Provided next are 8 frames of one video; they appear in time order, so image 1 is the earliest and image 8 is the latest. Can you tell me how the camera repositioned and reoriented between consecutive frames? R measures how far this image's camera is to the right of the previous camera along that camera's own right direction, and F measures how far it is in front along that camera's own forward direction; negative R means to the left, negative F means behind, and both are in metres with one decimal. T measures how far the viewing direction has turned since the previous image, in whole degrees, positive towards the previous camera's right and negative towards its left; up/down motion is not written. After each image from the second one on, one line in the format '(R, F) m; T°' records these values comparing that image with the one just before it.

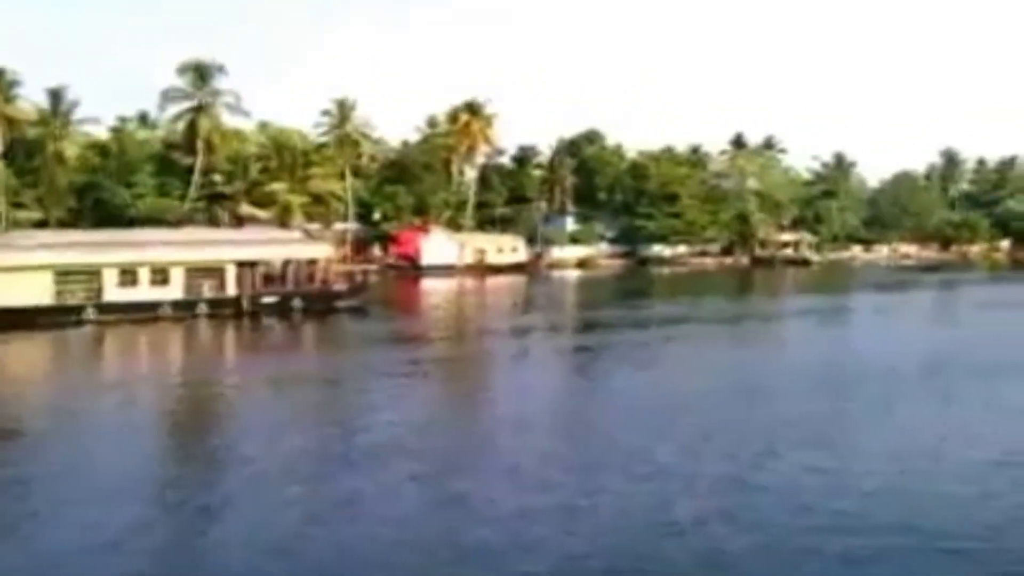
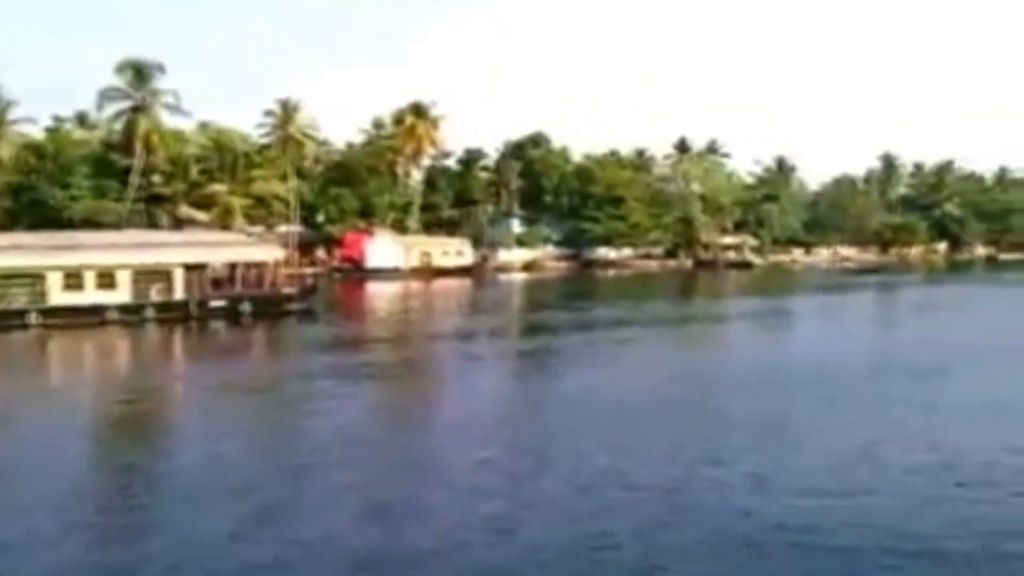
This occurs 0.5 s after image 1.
(-0.4, 0.0) m; +3°
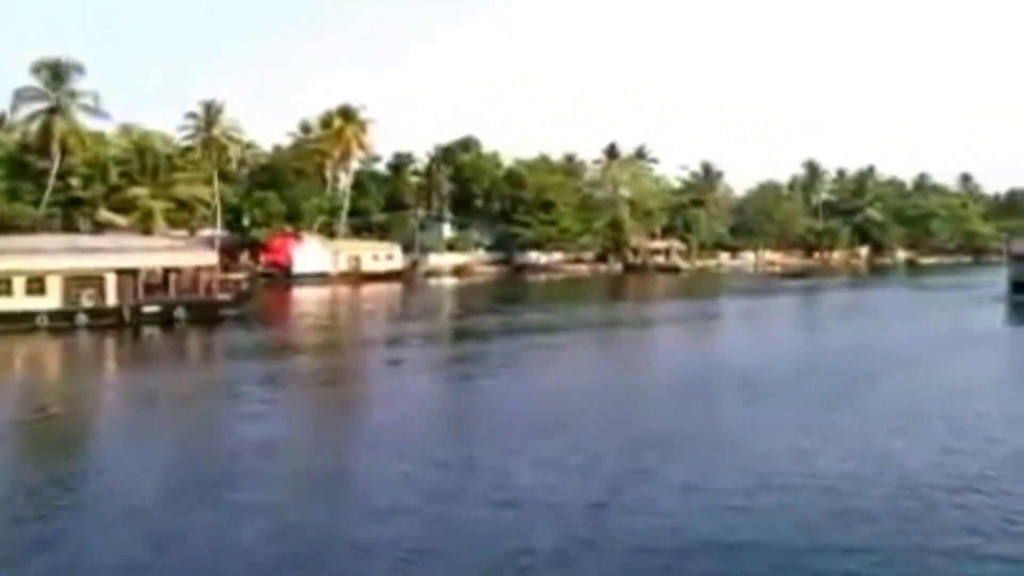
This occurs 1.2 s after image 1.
(-0.7, +0.1) m; +4°
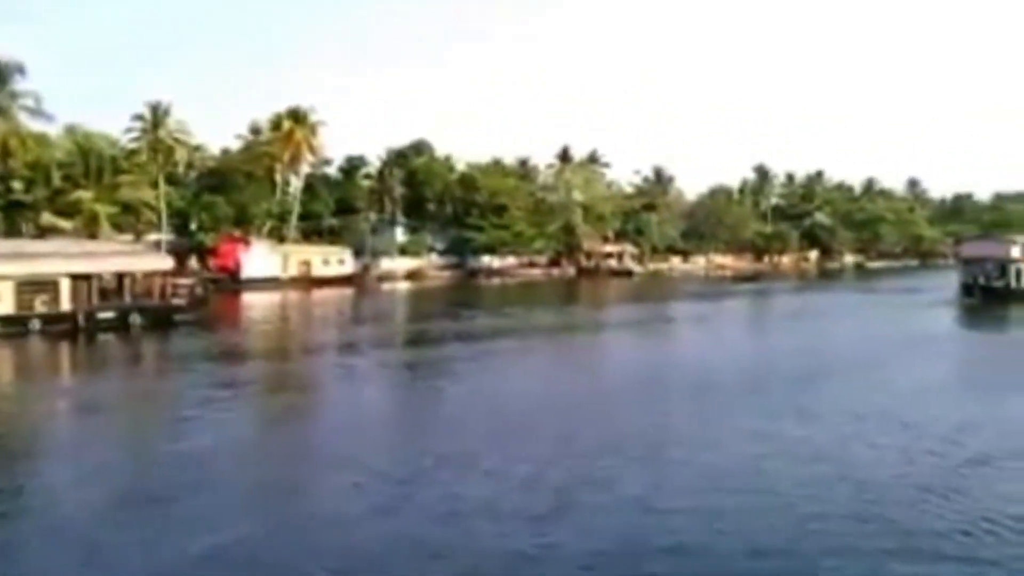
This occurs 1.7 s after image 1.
(-0.6, +0.1) m; +3°
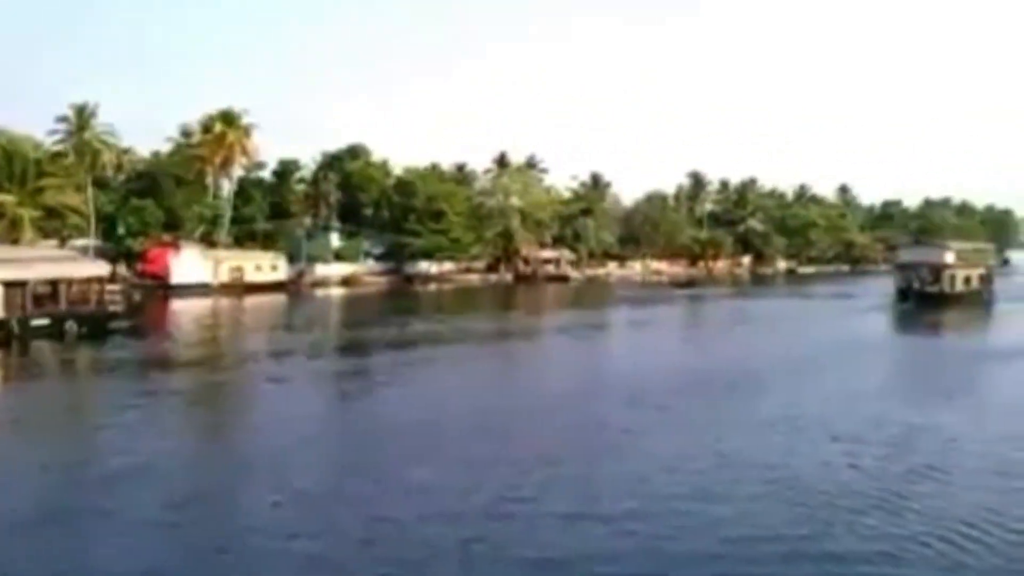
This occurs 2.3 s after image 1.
(-0.7, +0.2) m; +4°
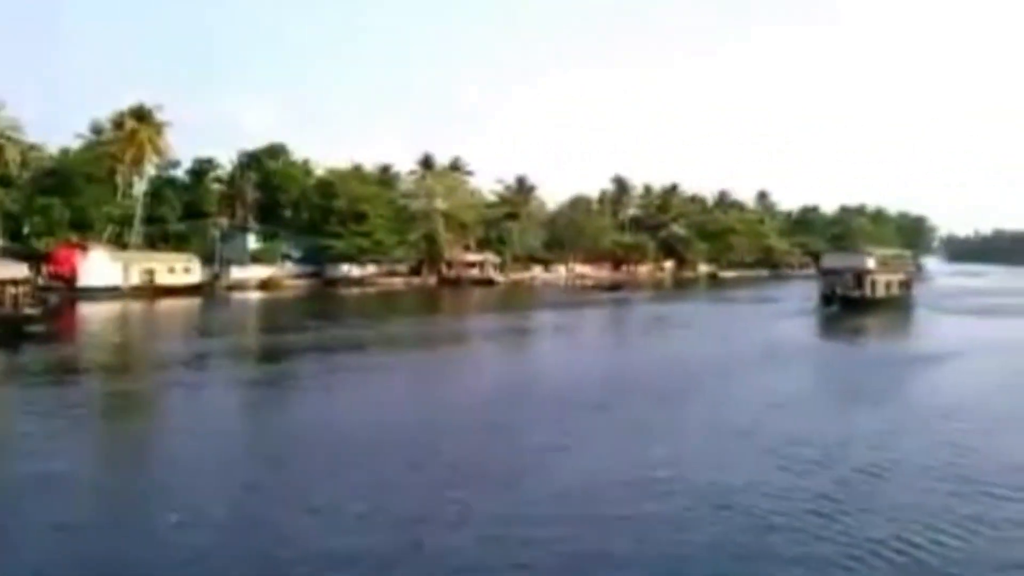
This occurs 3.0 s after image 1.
(-1.0, +0.5) m; +5°
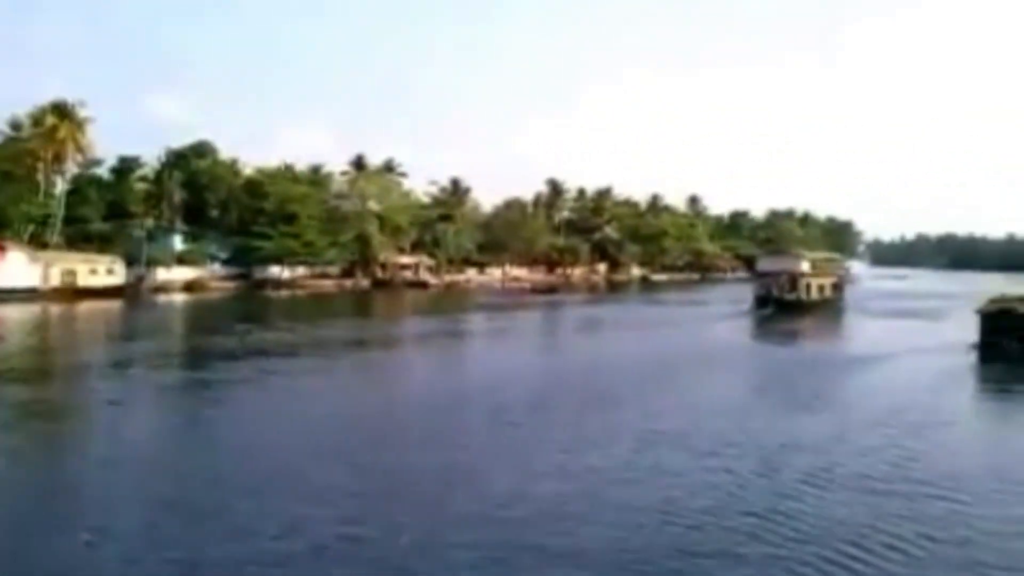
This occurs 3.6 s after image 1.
(-0.8, +0.3) m; +4°
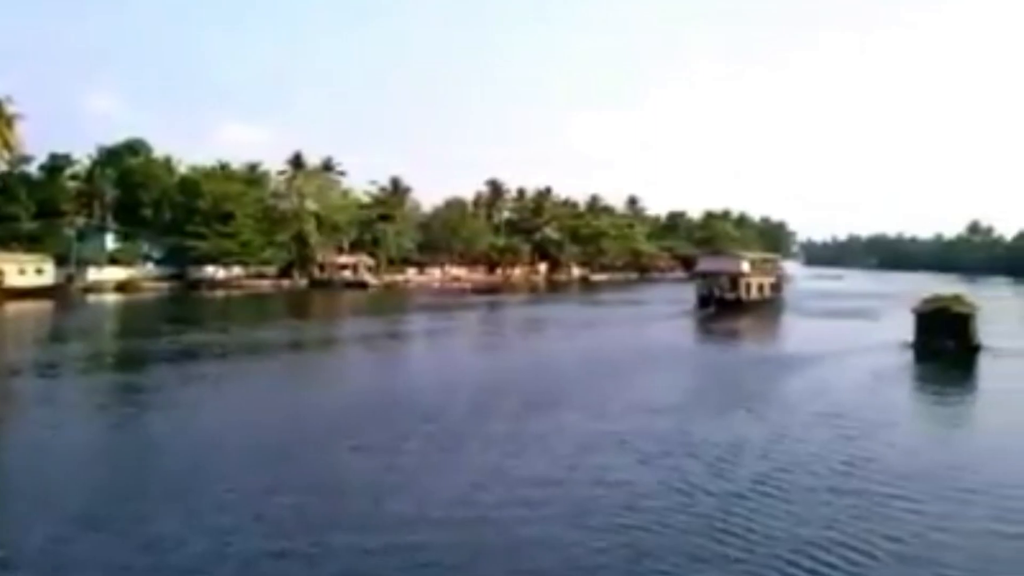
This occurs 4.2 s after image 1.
(-0.5, +0.1) m; +4°
